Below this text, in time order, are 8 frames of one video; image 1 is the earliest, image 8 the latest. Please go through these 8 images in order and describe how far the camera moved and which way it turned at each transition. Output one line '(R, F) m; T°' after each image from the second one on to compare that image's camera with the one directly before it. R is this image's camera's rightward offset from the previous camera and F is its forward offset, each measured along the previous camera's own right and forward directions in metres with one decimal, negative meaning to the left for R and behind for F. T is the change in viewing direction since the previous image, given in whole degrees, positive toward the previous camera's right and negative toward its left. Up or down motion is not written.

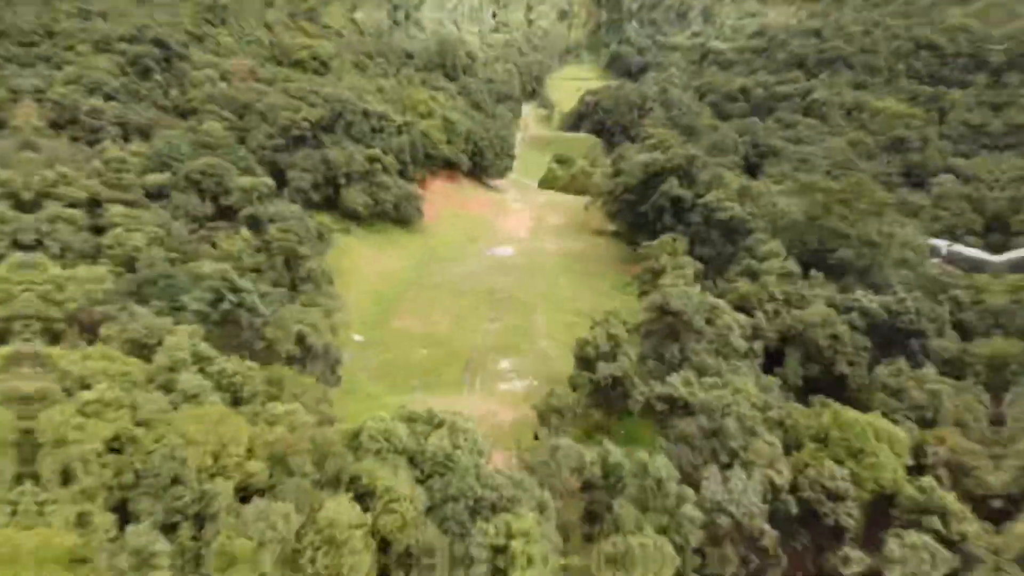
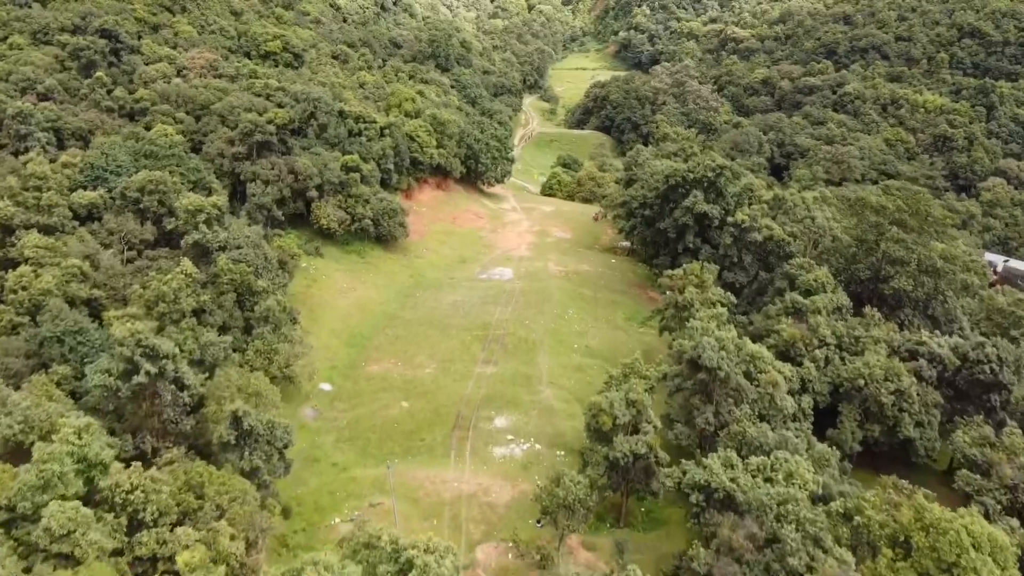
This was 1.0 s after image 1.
(+0.1, +5.9) m; 0°
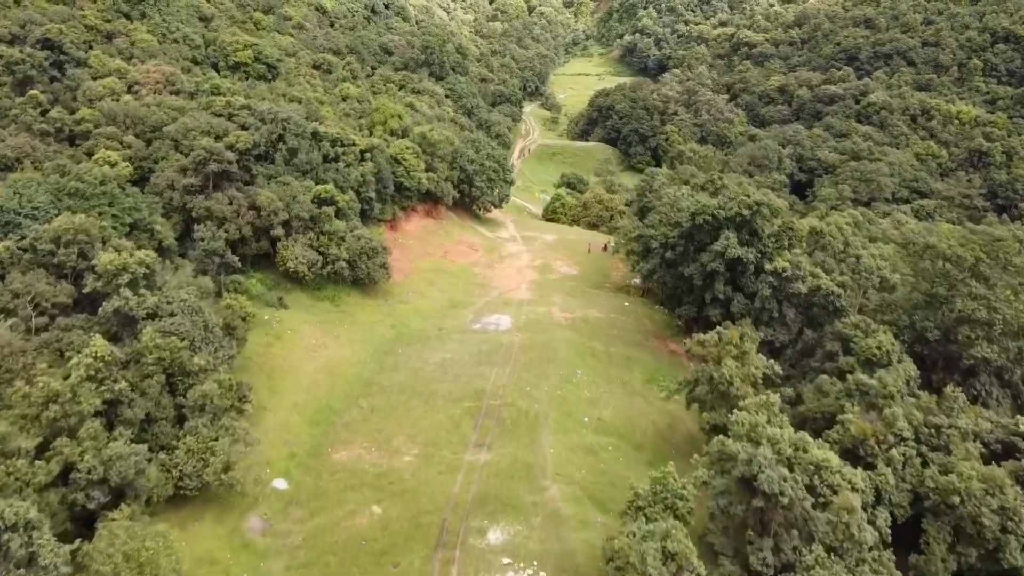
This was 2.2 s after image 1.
(+0.1, +6.0) m; 0°
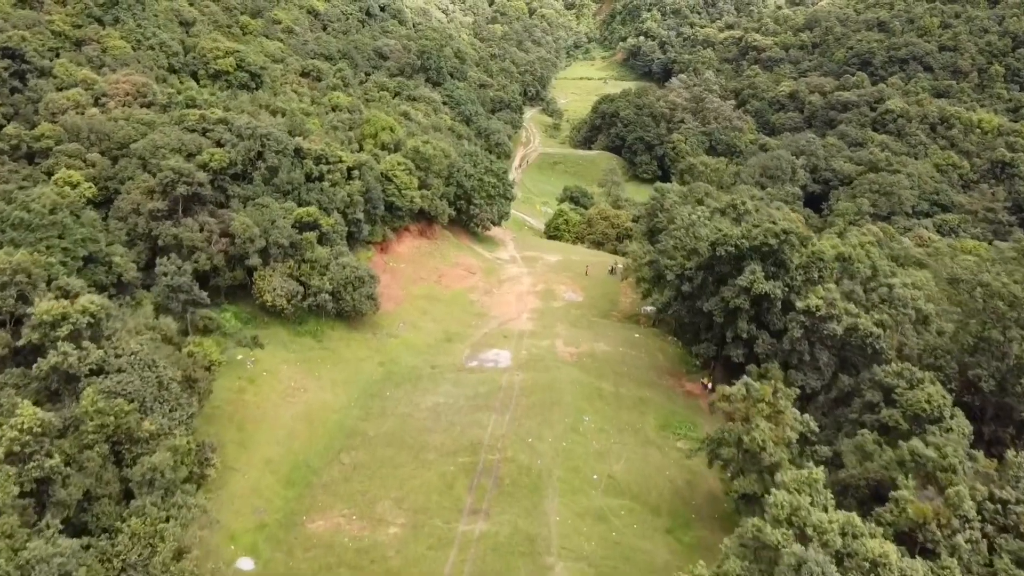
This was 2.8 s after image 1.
(0.0, +3.4) m; 0°
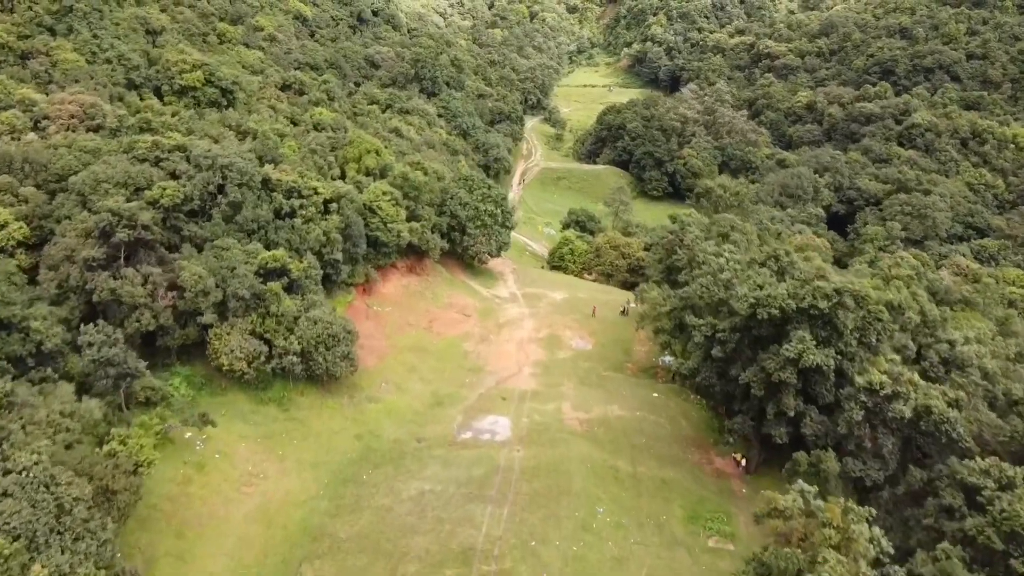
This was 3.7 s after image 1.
(0.0, +4.9) m; 0°
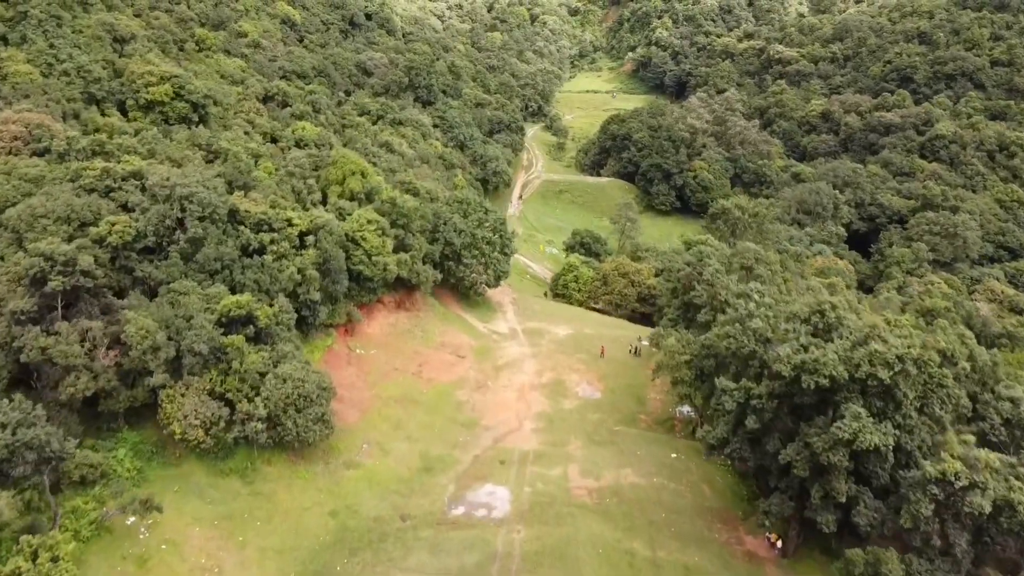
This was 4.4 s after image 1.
(0.0, +3.9) m; 0°
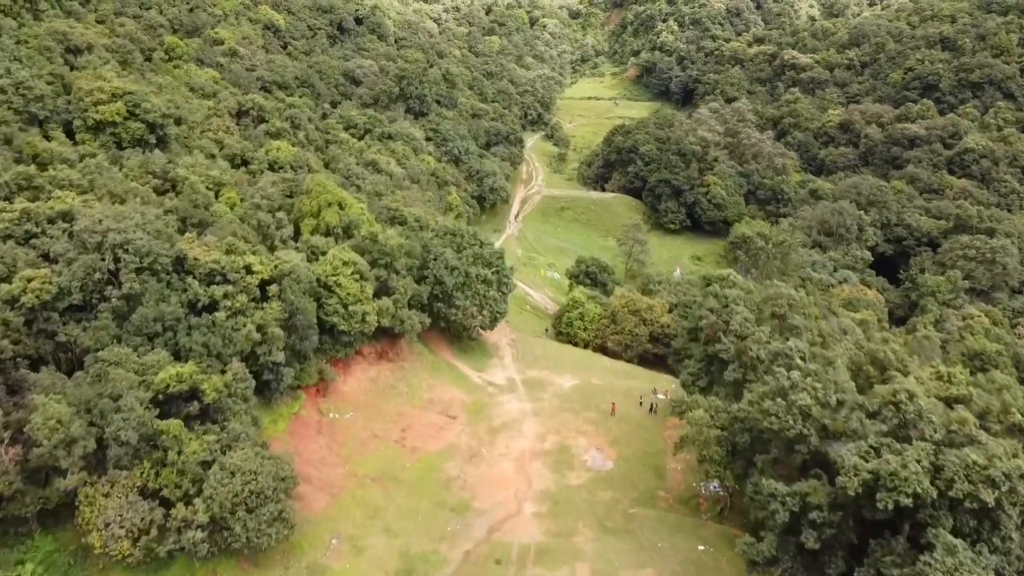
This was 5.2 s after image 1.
(0.0, +4.5) m; 0°
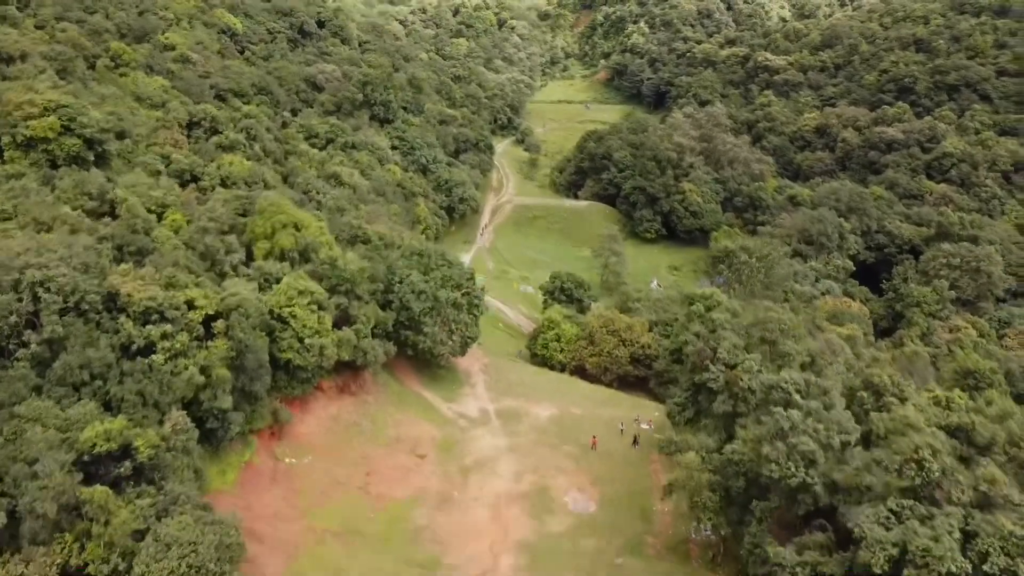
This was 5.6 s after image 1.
(0.0, +2.3) m; +2°
